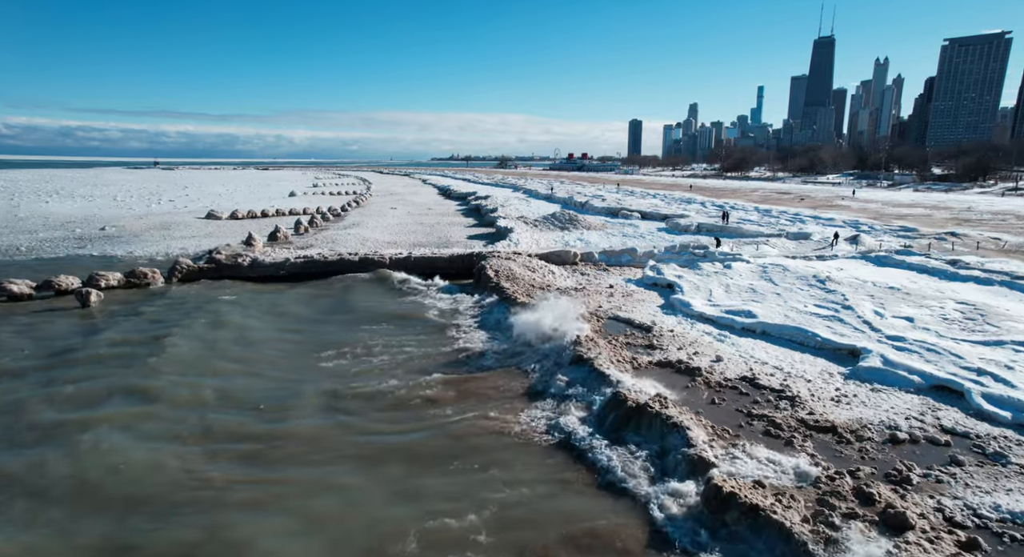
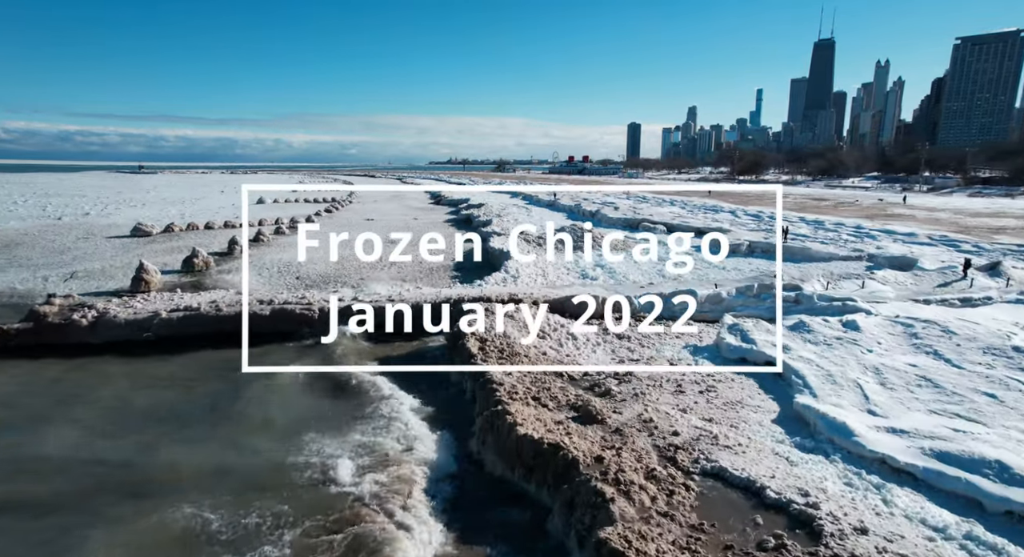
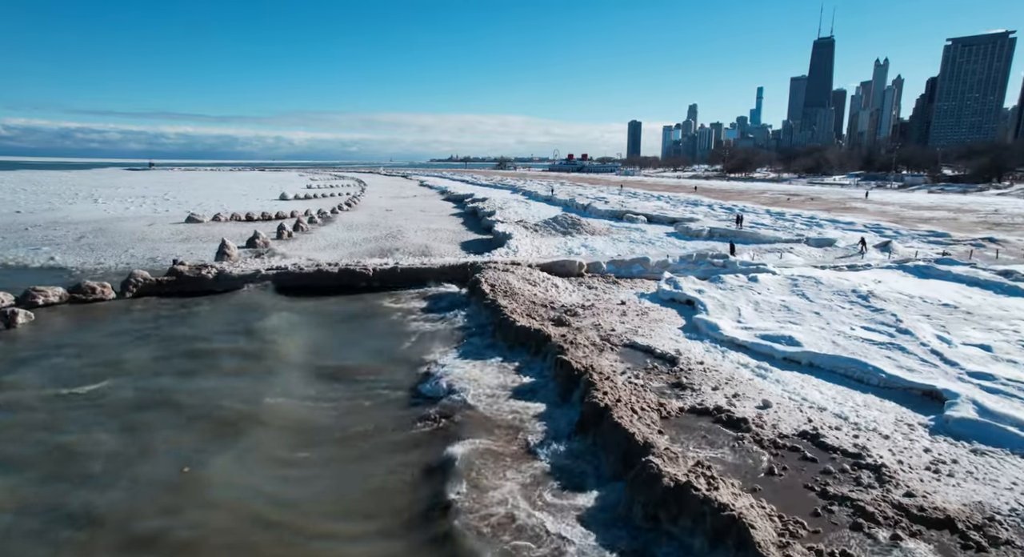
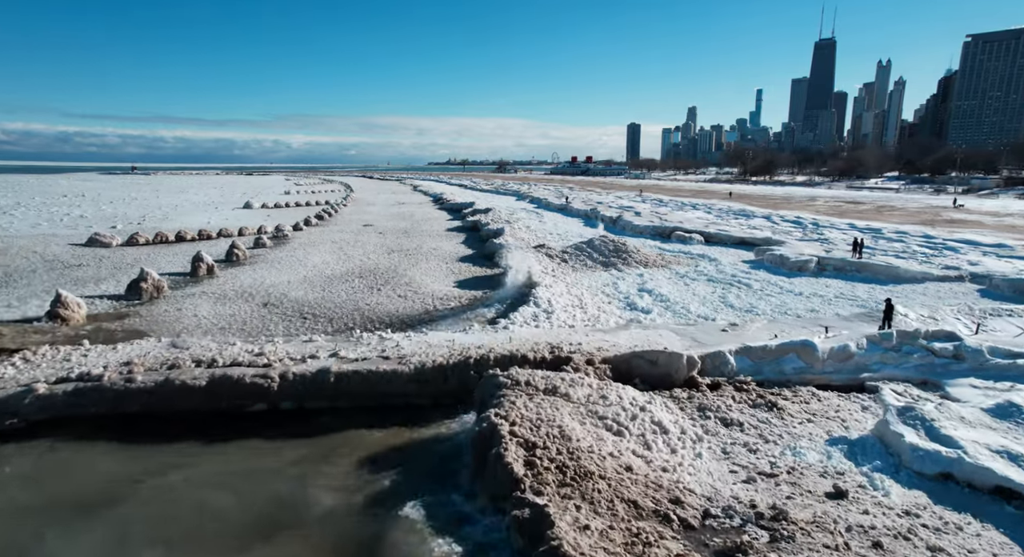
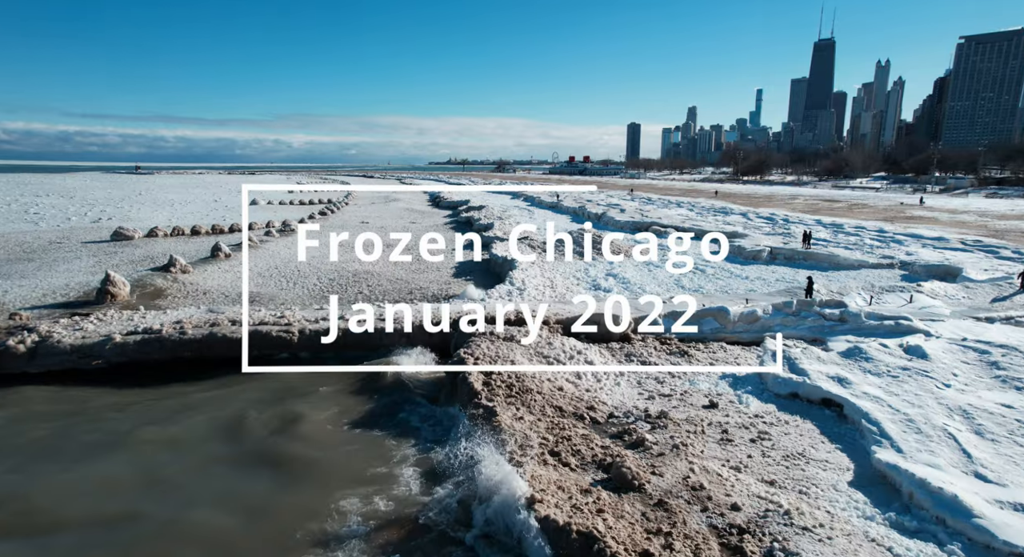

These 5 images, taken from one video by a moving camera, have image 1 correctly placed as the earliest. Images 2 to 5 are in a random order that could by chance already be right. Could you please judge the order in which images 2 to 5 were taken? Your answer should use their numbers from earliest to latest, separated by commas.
3, 2, 5, 4
